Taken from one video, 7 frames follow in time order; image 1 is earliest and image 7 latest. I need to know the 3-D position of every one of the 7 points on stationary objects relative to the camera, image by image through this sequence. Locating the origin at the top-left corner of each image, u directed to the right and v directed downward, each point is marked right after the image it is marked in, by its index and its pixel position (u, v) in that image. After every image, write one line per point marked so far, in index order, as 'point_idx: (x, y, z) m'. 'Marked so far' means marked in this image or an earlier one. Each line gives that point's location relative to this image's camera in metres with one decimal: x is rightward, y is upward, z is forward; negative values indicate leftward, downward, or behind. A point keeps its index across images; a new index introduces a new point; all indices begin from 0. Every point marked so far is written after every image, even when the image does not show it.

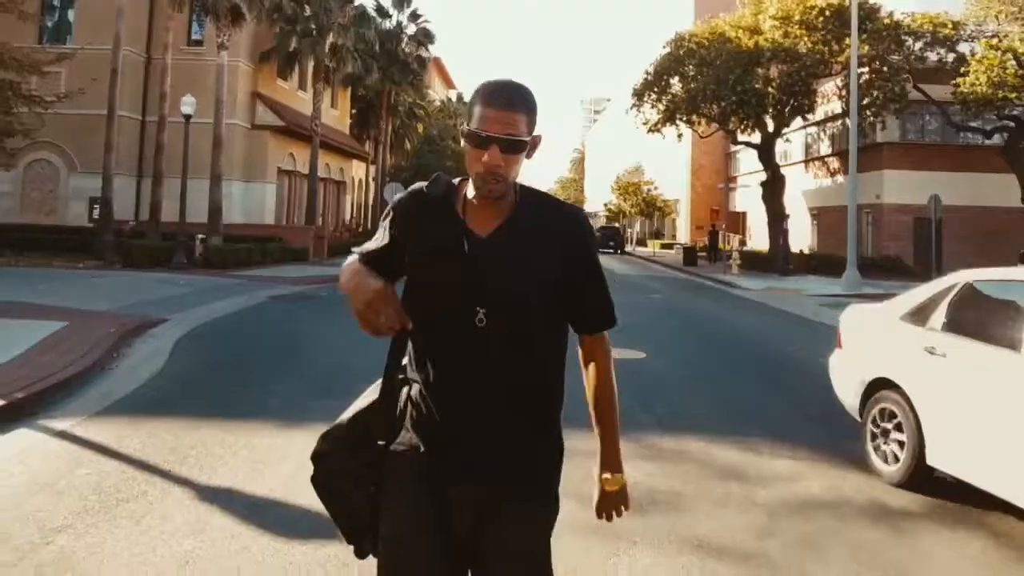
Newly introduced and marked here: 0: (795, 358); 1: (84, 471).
0: (+3.9, -1.0, +13.6) m
1: (-2.7, -1.1, +6.3) m
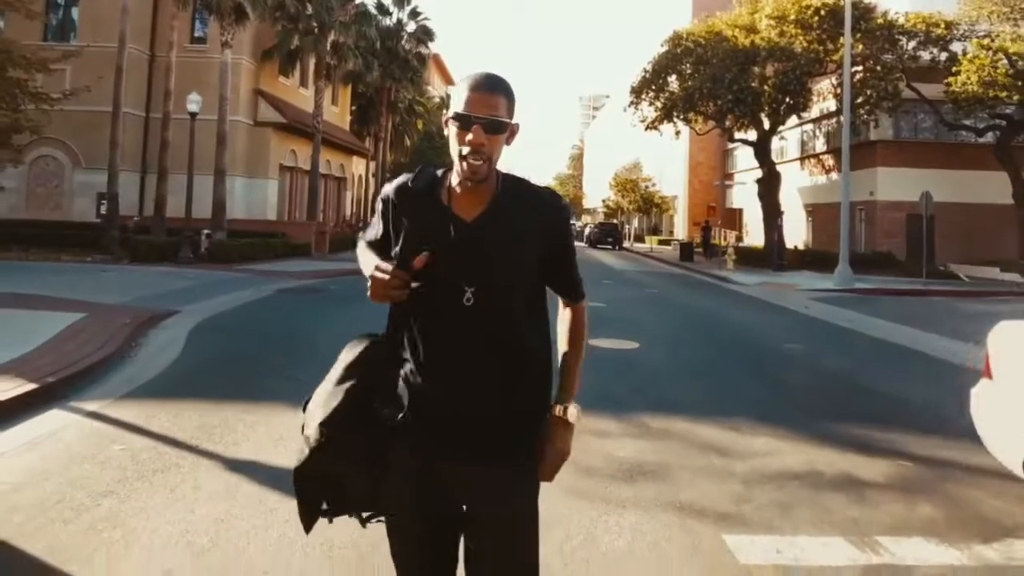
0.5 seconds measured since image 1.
0: (+3.9, -0.9, +14.2) m
1: (-2.6, -1.1, +6.8) m
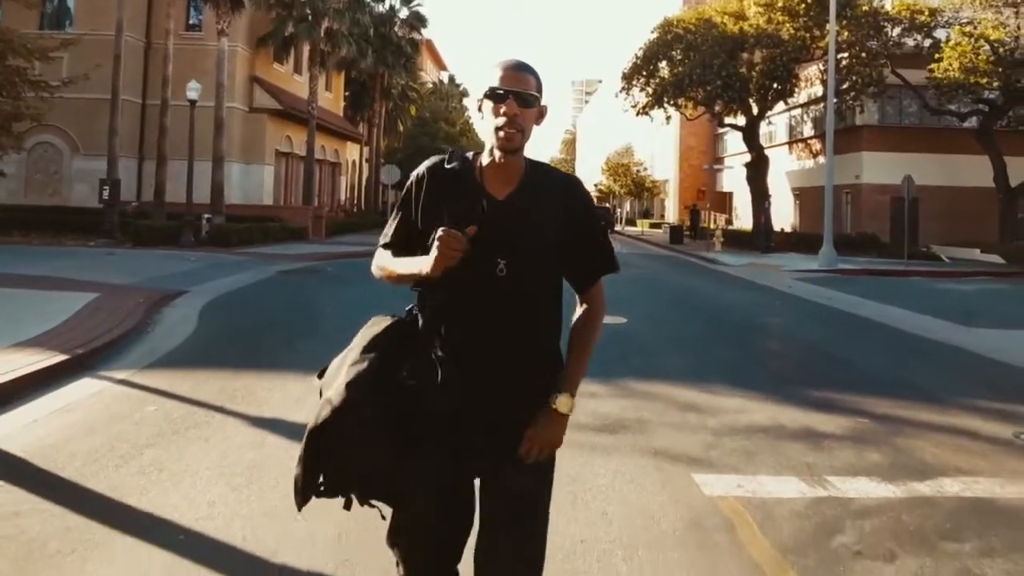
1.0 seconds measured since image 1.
0: (+3.8, -0.6, +14.9) m
1: (-2.7, -0.9, +7.5) m
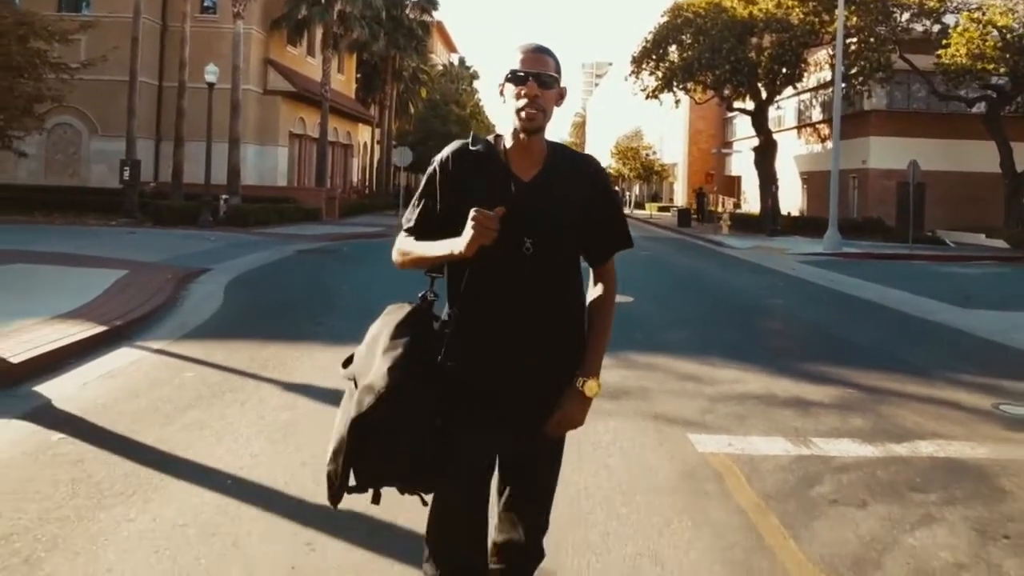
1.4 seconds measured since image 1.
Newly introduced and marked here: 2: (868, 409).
0: (+3.9, -0.3, +15.4) m
1: (-2.6, -0.7, +8.1) m
2: (+2.6, -0.9, +7.3) m
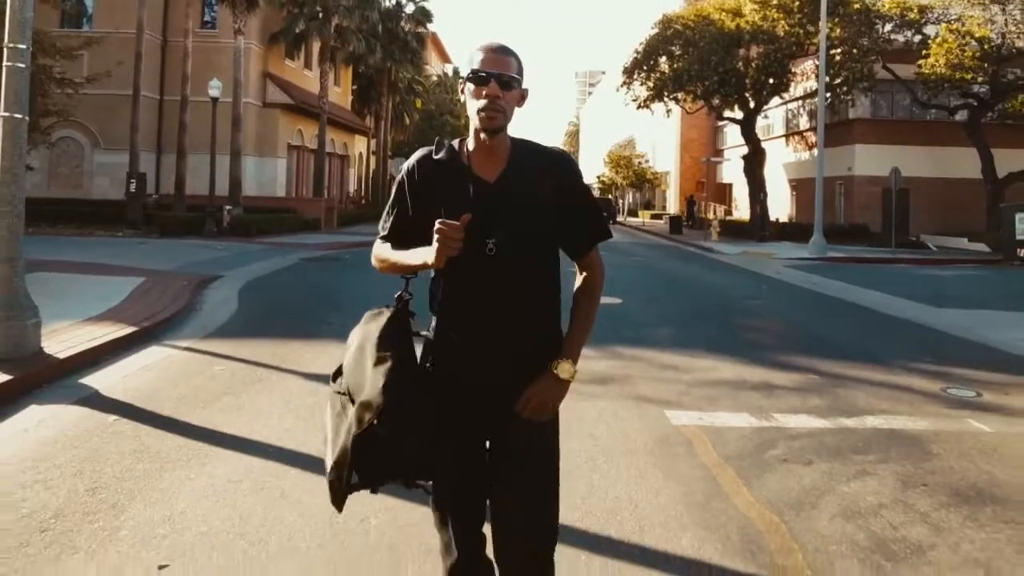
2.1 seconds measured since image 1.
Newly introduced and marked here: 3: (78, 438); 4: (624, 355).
0: (+3.9, -0.3, +16.3) m
1: (-2.6, -0.7, +9.0) m
2: (+2.6, -0.8, +8.2) m
3: (-2.8, -1.0, +6.5) m
4: (+1.0, -0.6, +9.5) m
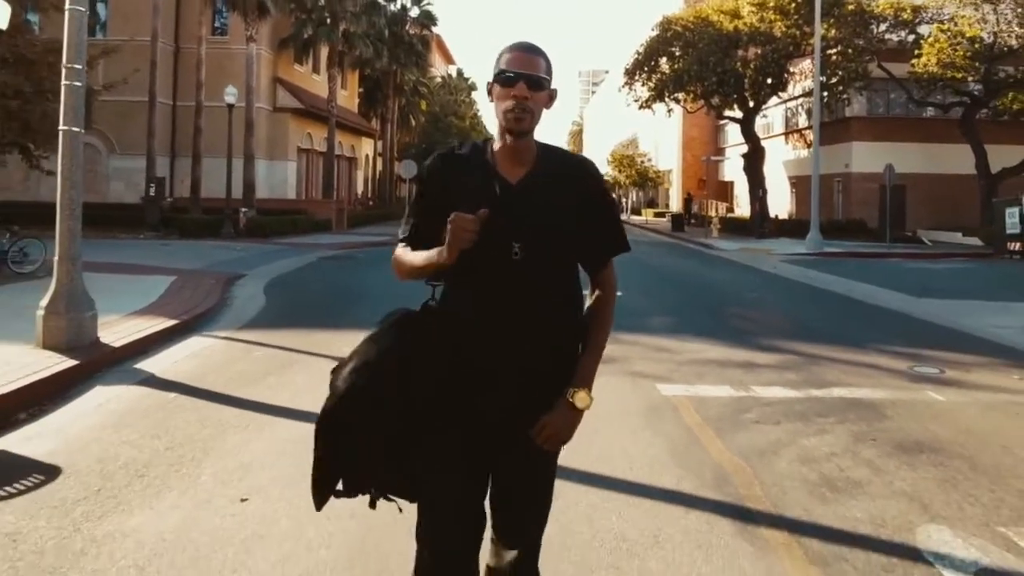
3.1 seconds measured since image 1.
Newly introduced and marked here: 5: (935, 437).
0: (+4.0, -0.2, +17.3) m
1: (-2.5, -0.6, +10.0) m
2: (+2.6, -0.7, +9.2) m
3: (-2.7, -0.9, +7.5) m
4: (+1.1, -0.5, +10.5) m
5: (+2.7, -1.0, +6.6) m
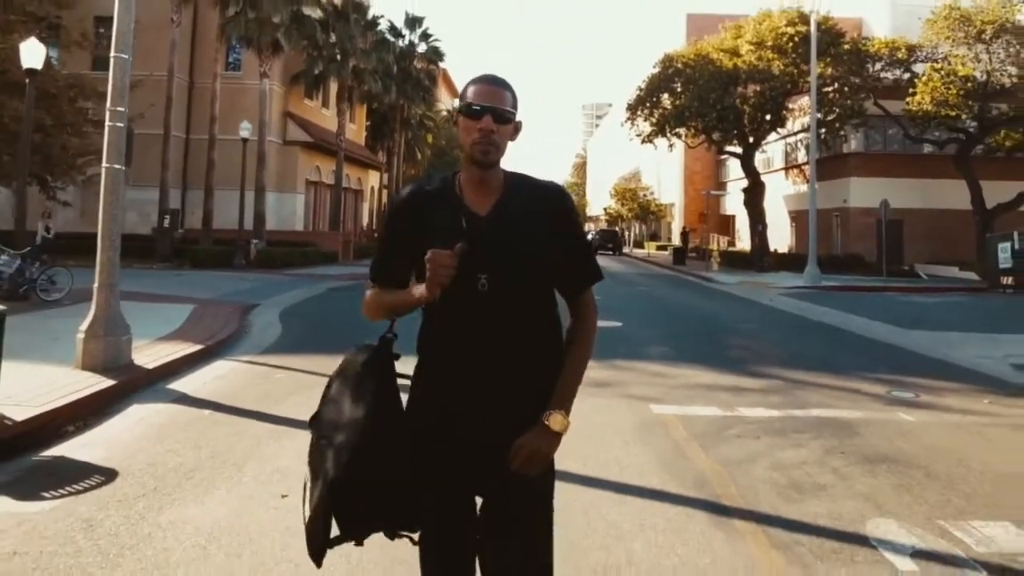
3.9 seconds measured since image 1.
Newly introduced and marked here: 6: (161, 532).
0: (+4.1, -0.7, +18.0) m
1: (-2.5, -0.9, +10.7) m
2: (+2.7, -1.0, +9.9) m
3: (-2.7, -1.1, +8.2) m
4: (+1.2, -0.9, +11.3) m
5: (+2.8, -1.2, +7.3) m
6: (-1.8, -1.2, +5.1) m
